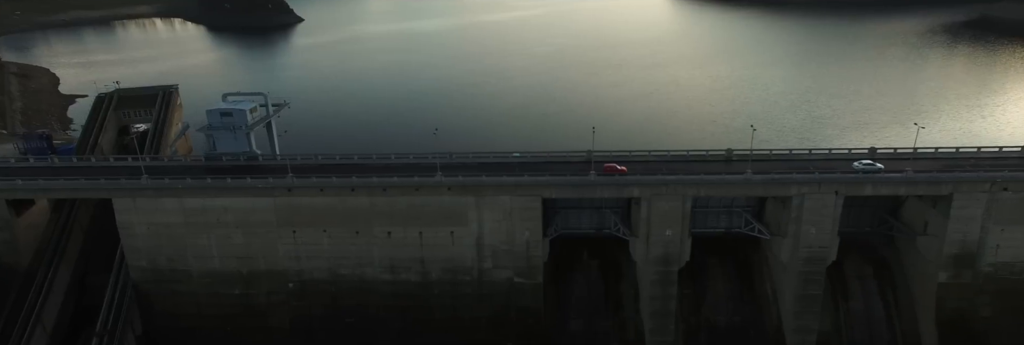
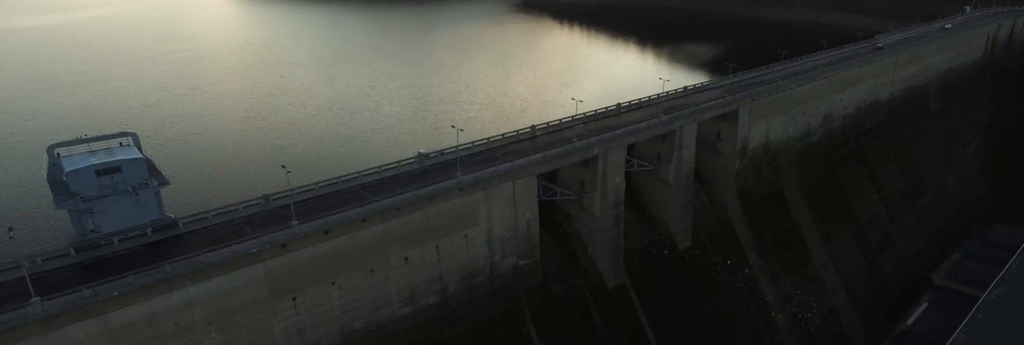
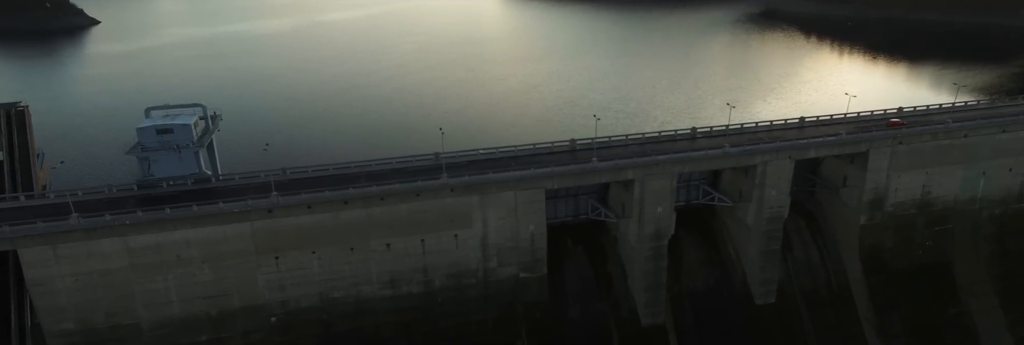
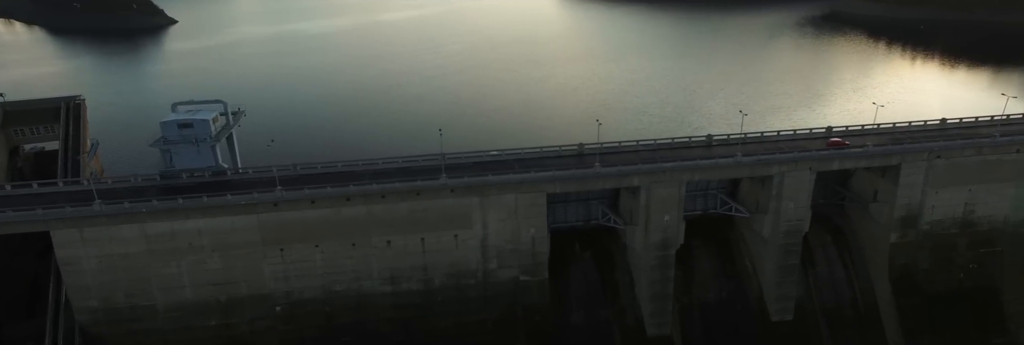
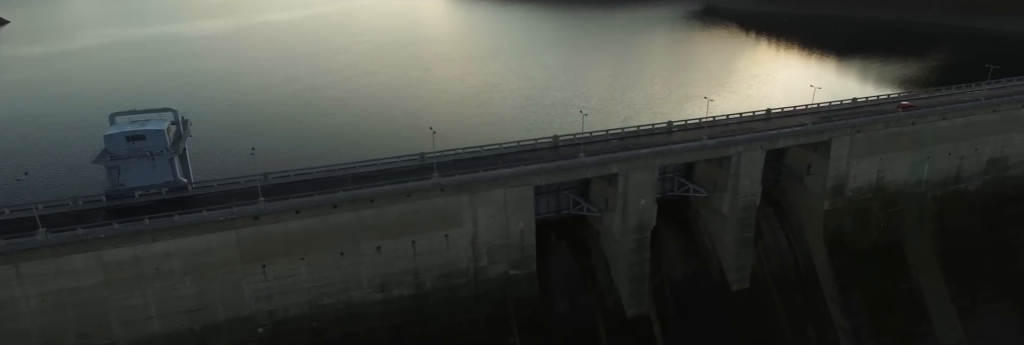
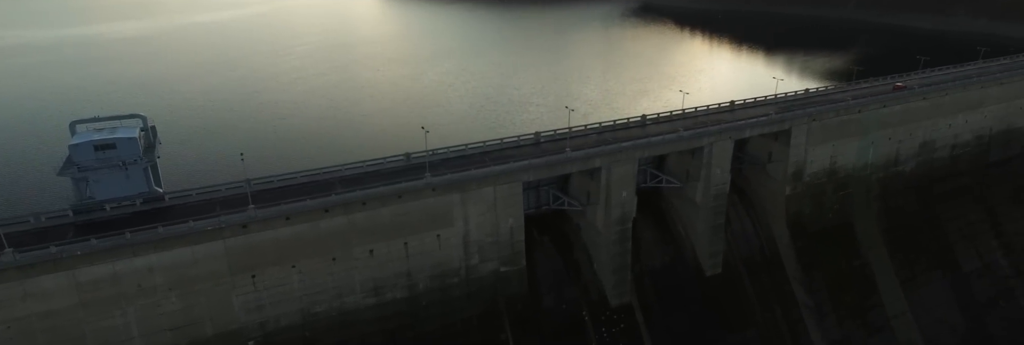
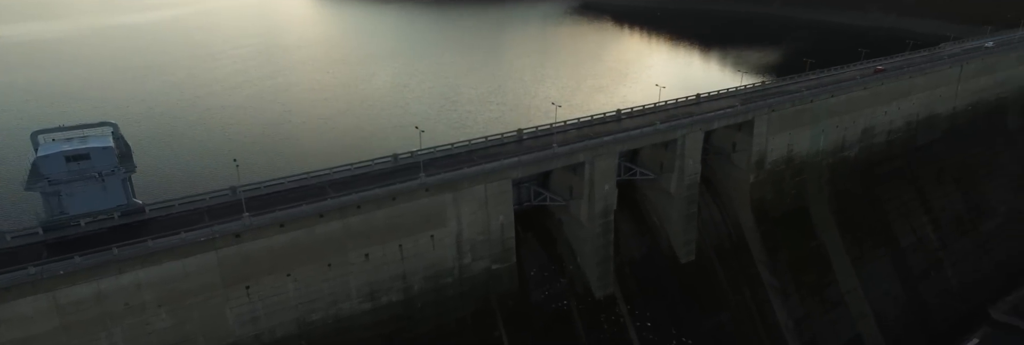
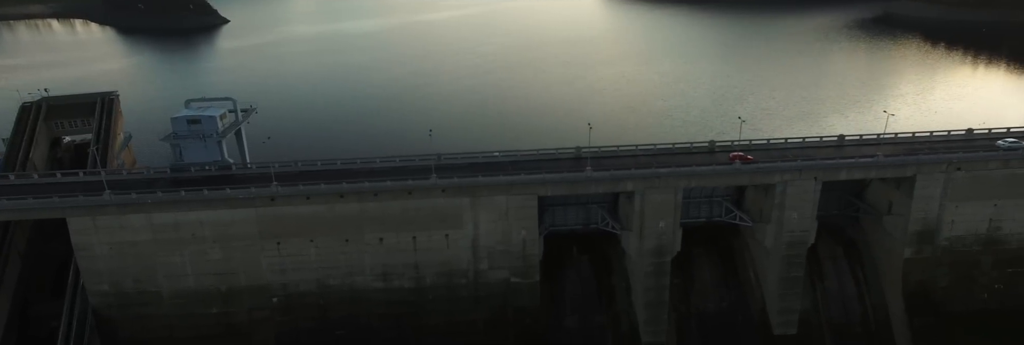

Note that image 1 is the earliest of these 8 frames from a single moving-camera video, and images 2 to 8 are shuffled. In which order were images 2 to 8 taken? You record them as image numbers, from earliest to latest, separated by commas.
8, 4, 3, 5, 6, 7, 2
